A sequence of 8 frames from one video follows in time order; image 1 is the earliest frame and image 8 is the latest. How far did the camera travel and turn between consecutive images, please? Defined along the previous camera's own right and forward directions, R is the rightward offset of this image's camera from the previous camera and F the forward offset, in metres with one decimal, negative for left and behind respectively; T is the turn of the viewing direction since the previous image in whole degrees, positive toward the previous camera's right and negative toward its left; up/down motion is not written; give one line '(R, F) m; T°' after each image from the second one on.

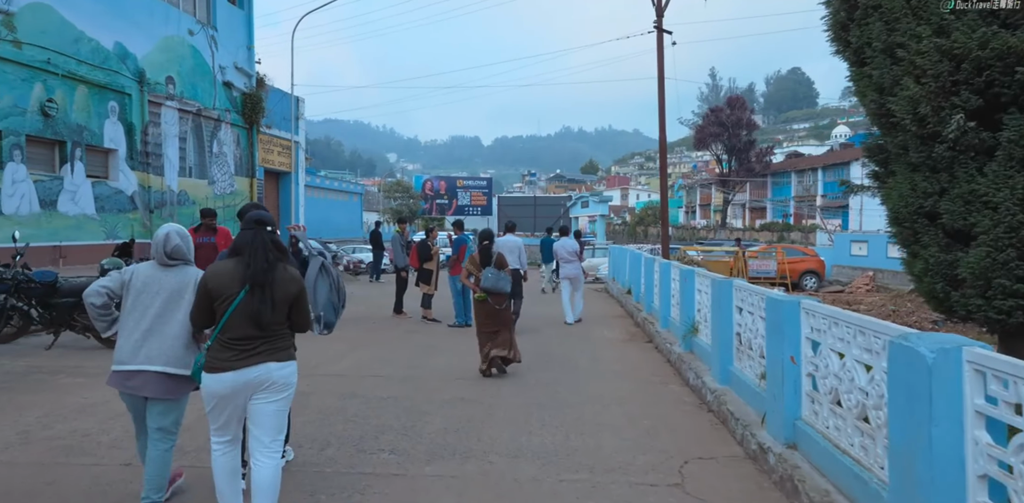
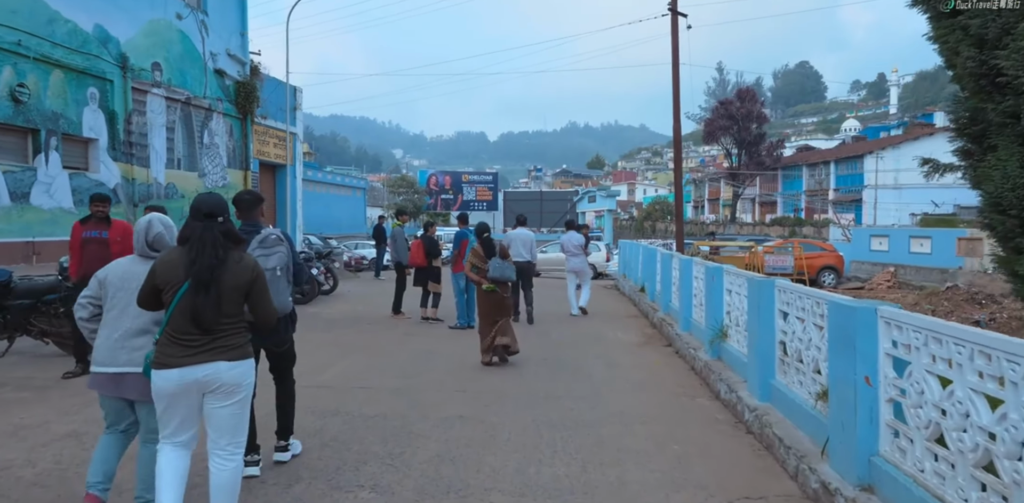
(0.0, +1.0) m; 0°
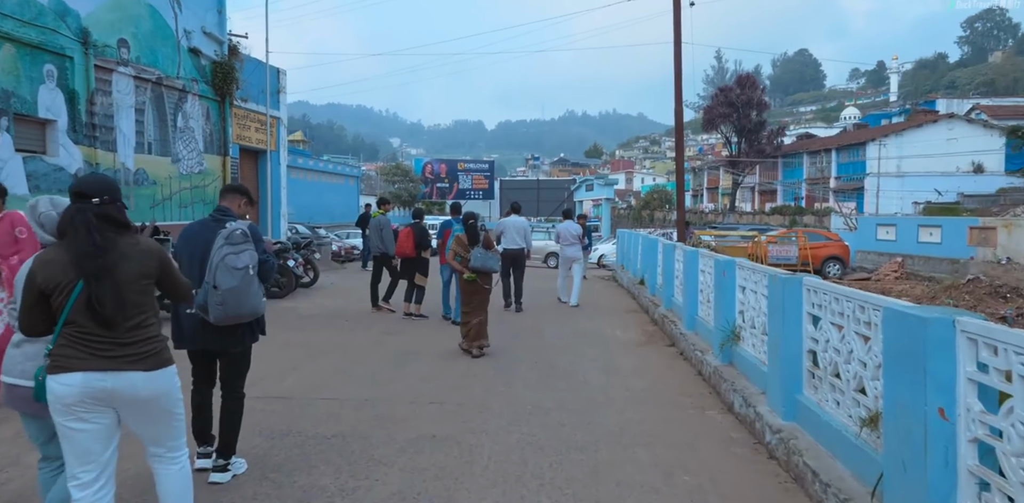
(+0.1, +0.9) m; 0°
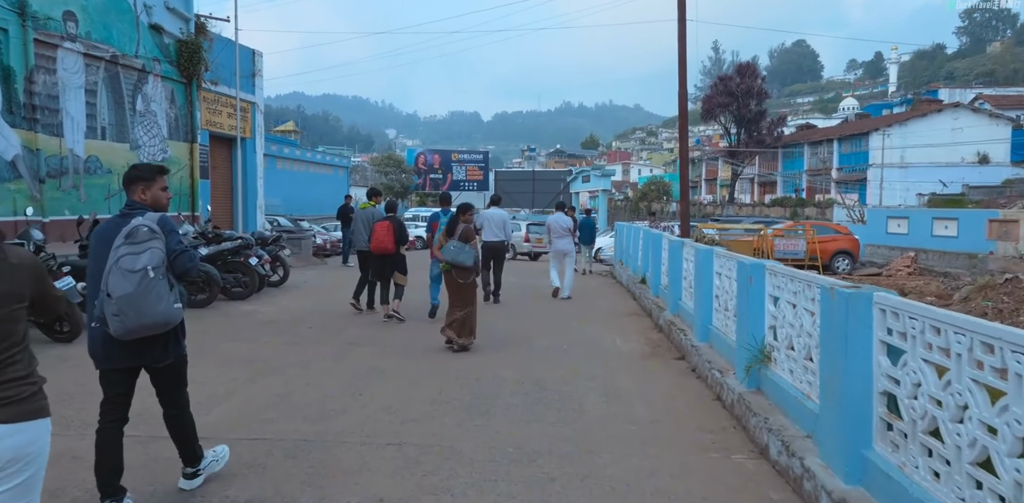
(+0.1, +1.3) m; 0°
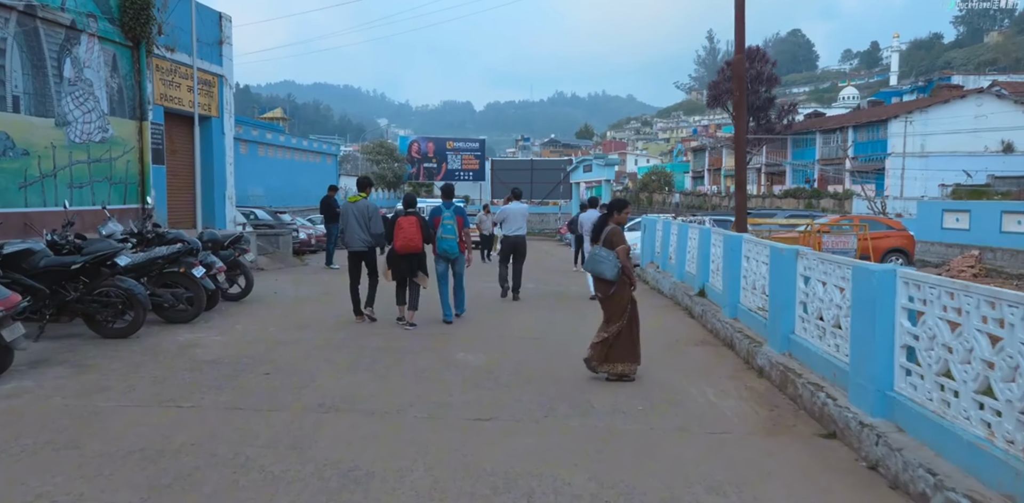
(-0.5, +2.9) m; +1°
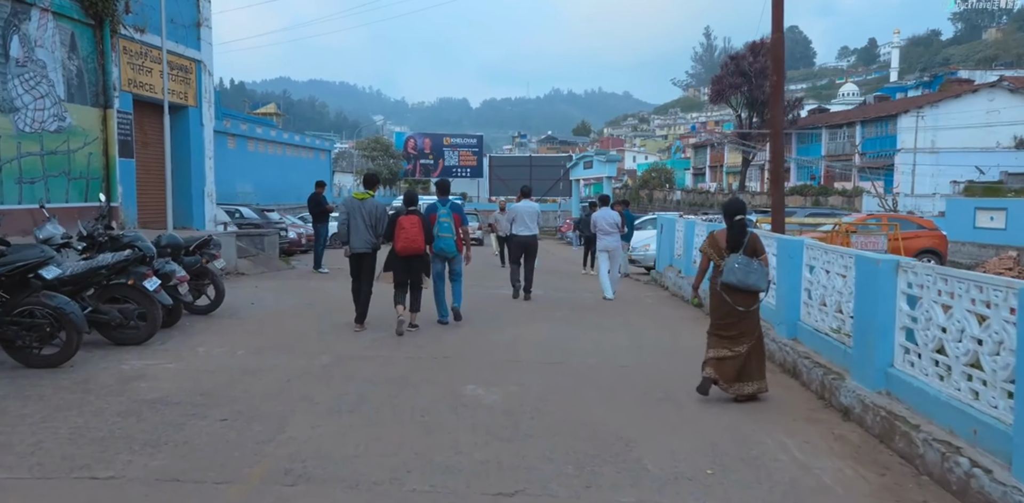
(-0.2, +1.5) m; 0°
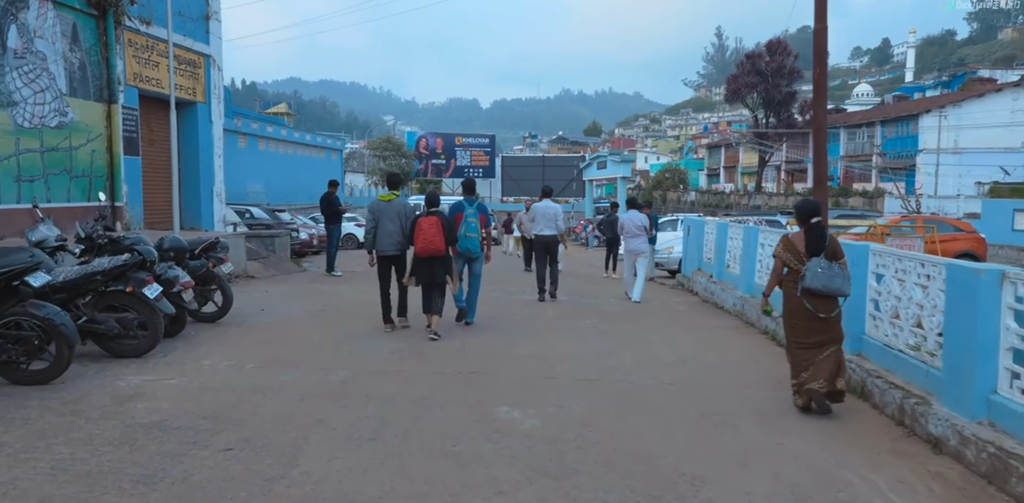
(-0.2, +0.7) m; -1°
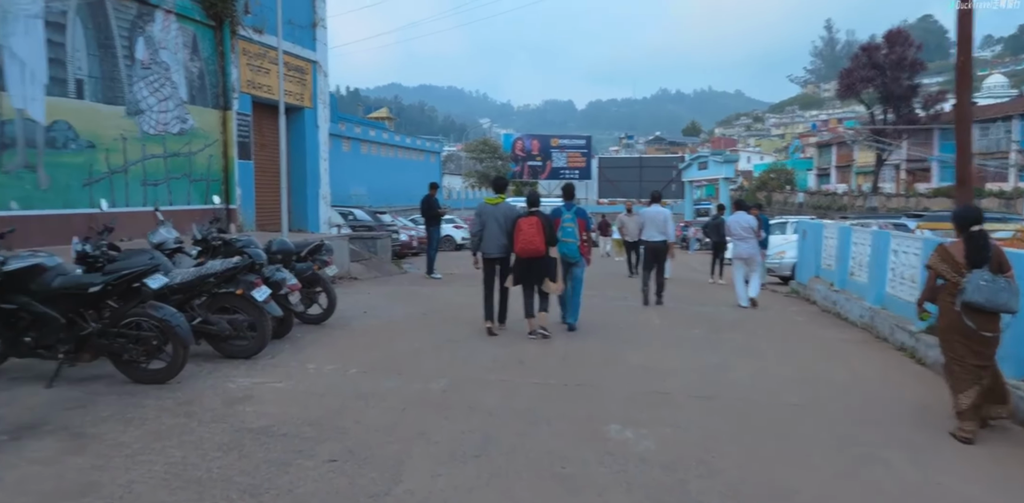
(-0.1, +0.2) m; -7°
